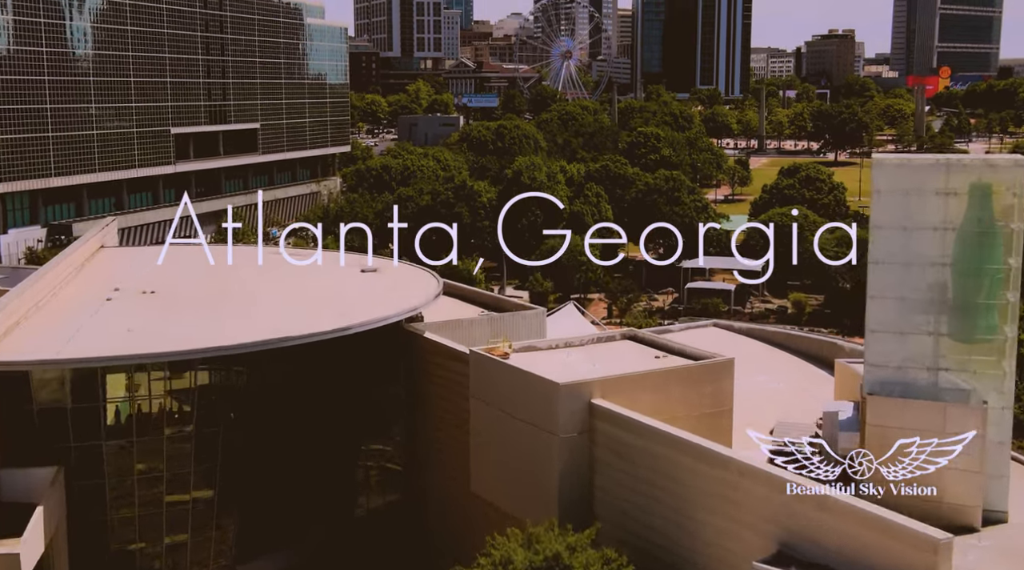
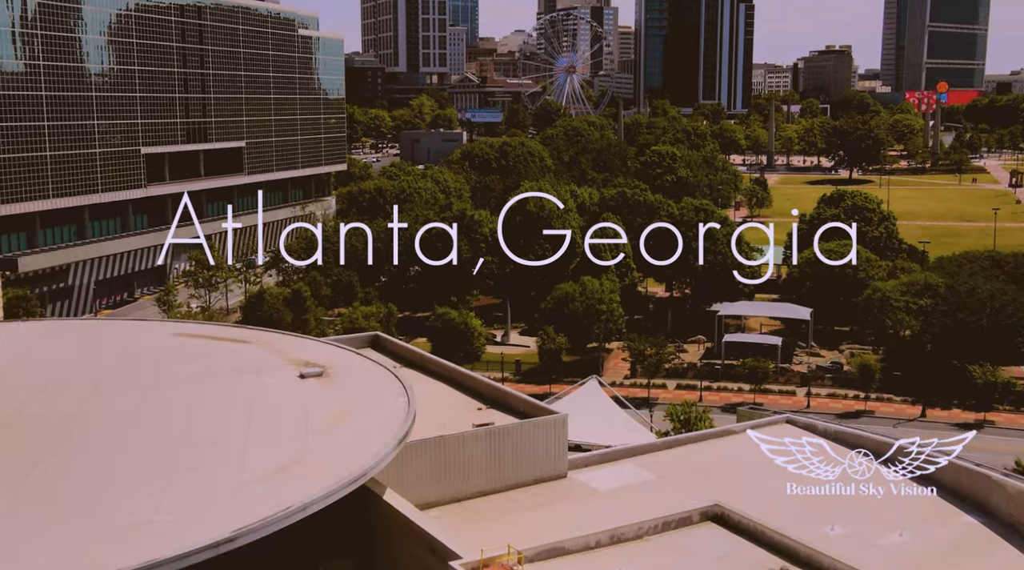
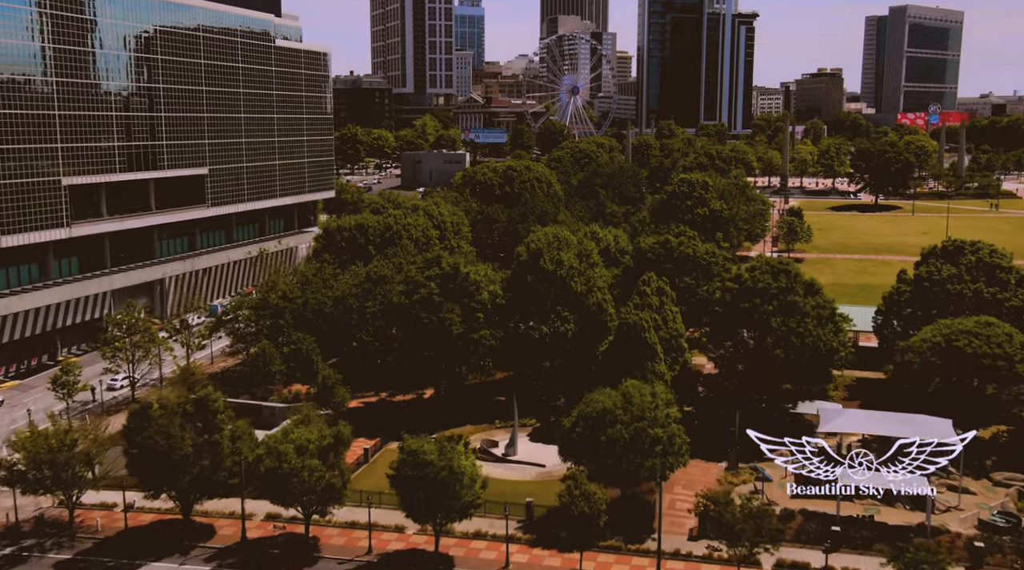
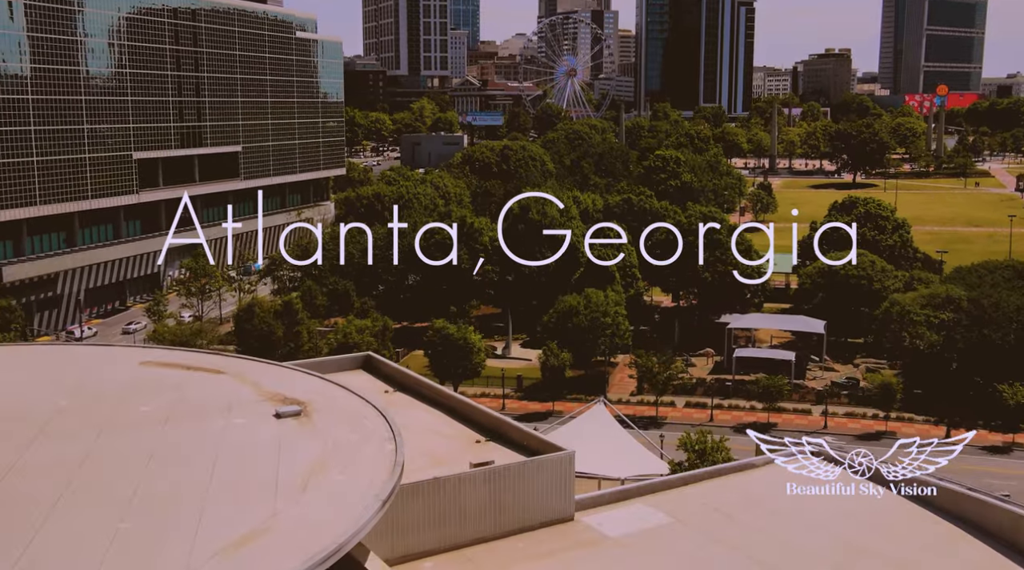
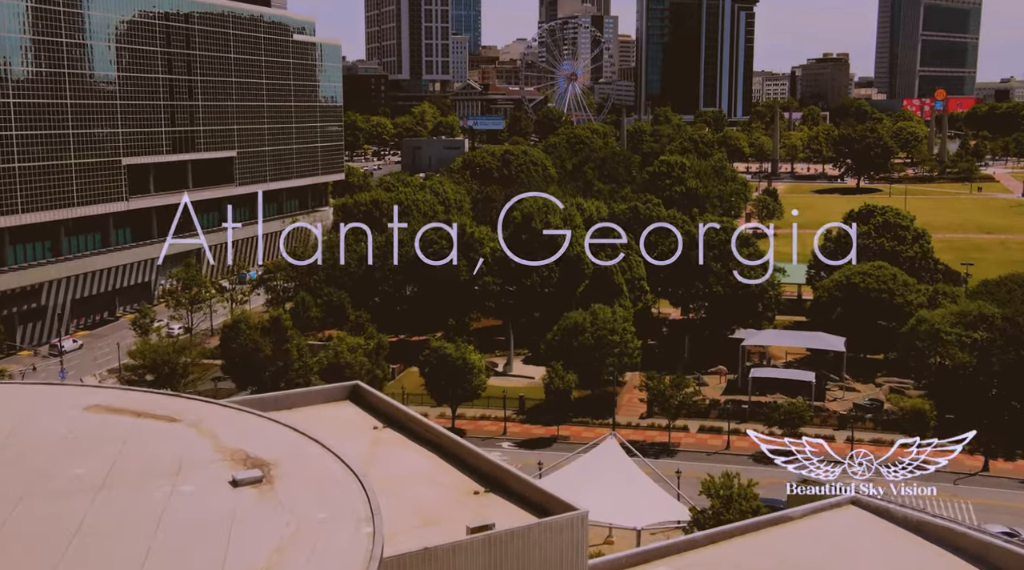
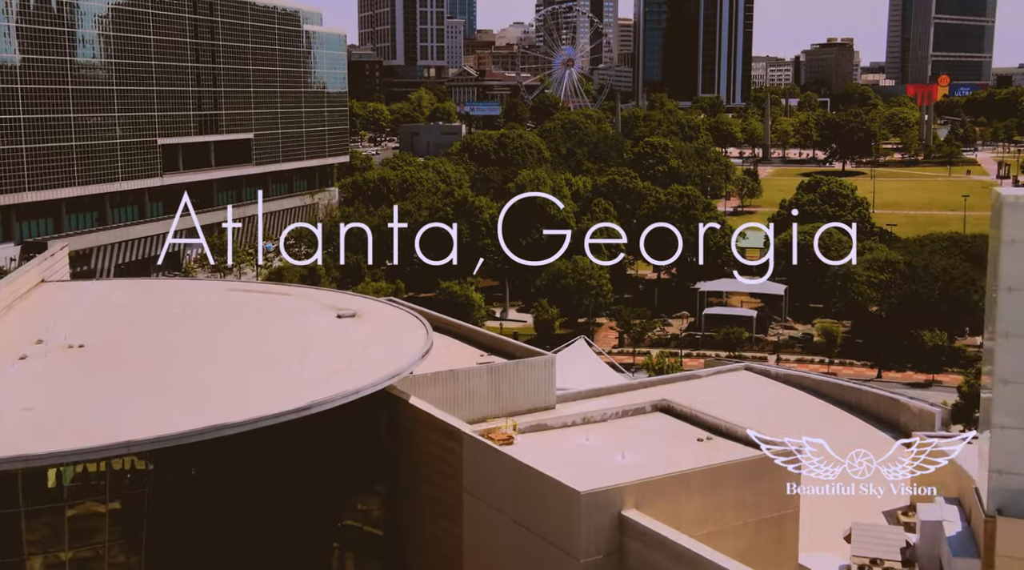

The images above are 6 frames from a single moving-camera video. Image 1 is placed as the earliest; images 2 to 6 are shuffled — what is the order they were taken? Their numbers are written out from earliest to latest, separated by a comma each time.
6, 2, 4, 5, 3
